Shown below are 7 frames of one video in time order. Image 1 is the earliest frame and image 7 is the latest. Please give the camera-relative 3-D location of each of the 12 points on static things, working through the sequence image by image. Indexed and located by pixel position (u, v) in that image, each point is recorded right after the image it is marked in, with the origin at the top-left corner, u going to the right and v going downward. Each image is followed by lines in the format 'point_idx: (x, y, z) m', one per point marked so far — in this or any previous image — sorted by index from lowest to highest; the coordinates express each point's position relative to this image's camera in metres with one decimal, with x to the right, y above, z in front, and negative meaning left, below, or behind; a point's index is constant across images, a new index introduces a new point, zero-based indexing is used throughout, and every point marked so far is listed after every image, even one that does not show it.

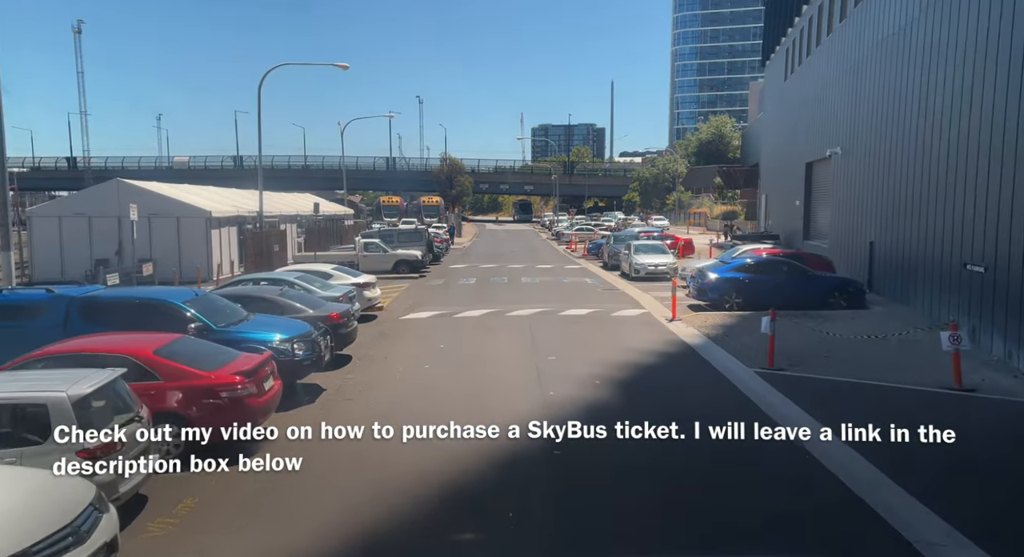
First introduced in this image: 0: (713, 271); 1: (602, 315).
0: (+5.2, +0.2, +18.6) m
1: (+2.2, -0.5, +23.2) m
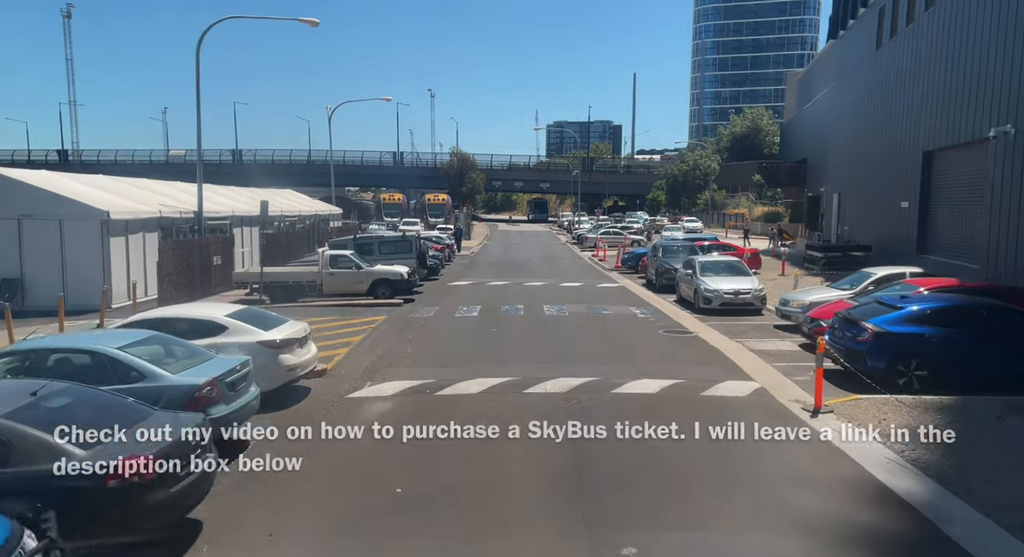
0: (+5.6, -0.7, +11.0) m
1: (+2.6, -1.3, +15.7) m
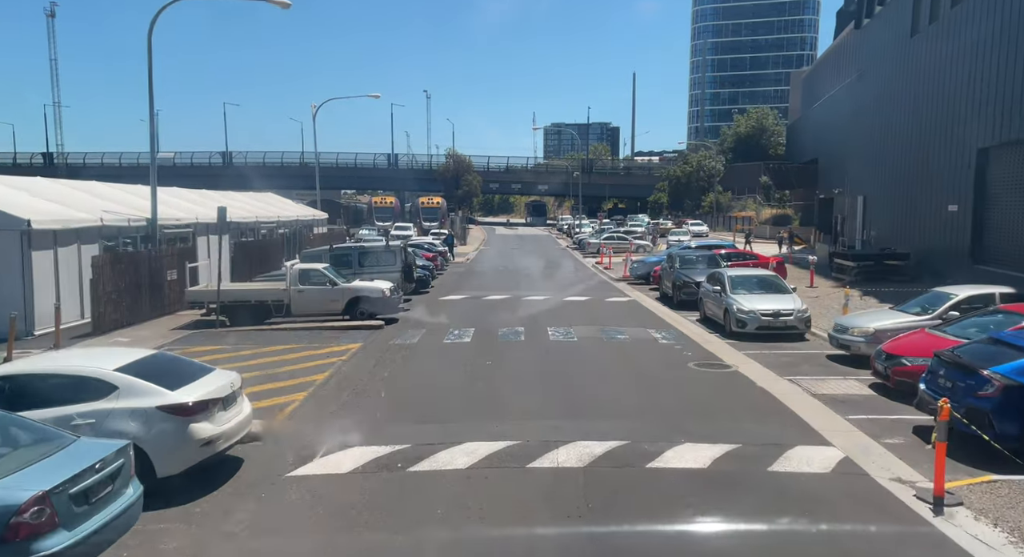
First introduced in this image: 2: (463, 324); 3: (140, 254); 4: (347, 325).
0: (+5.6, -1.1, +8.1) m
1: (+2.6, -1.7, +12.8) m
2: (-1.3, -1.2, +18.6) m
3: (-9.3, +0.6, +17.8) m
4: (-4.1, -1.2, +17.5) m
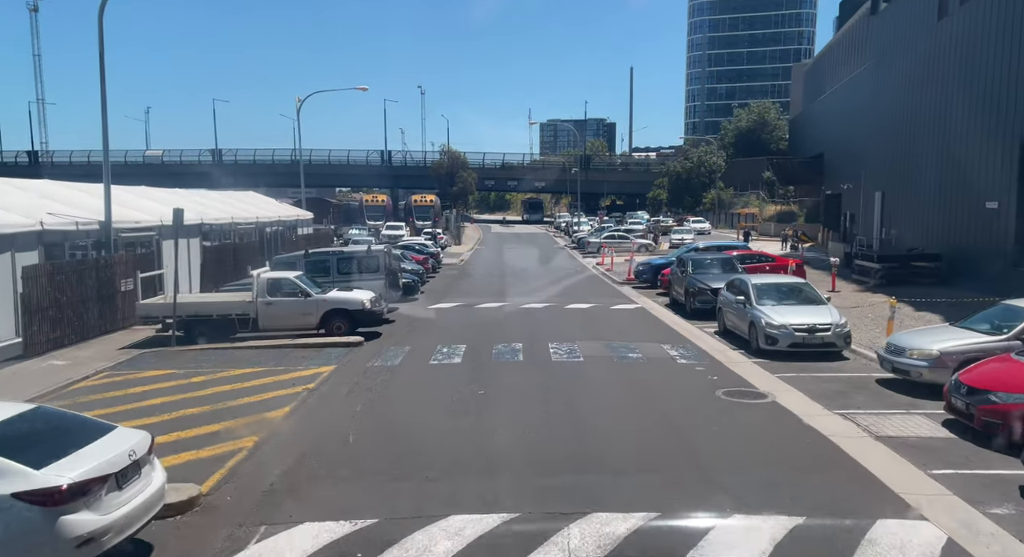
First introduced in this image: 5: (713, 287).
0: (+5.5, -1.3, +6.1) m
1: (+2.6, -1.9, +10.8) m
2: (-1.4, -1.4, +16.6) m
3: (-9.4, +0.3, +15.7) m
4: (-4.1, -1.4, +15.4) m
5: (+5.4, -0.3, +19.1) m
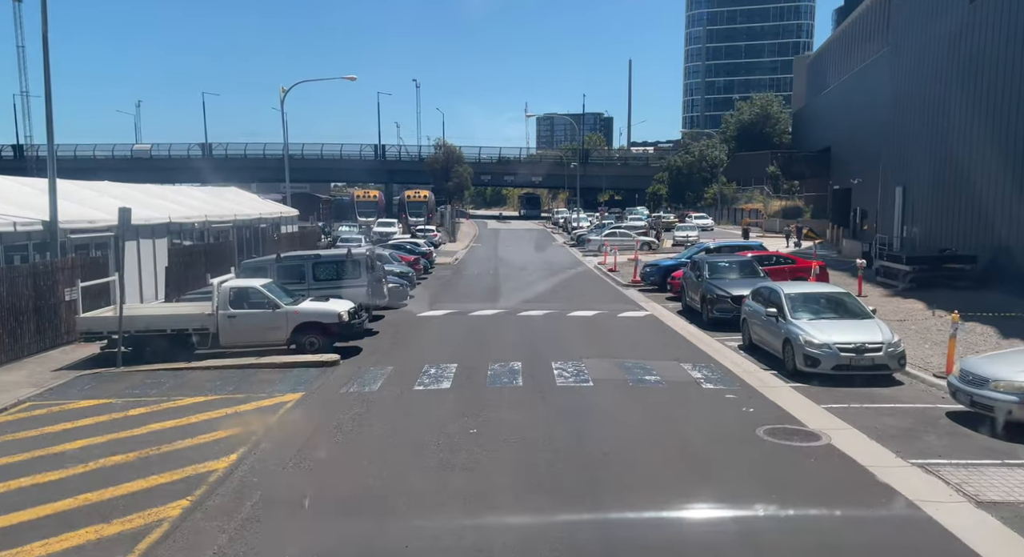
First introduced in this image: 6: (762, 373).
0: (+5.5, -1.5, +4.2) m
1: (+2.5, -2.1, +8.8) m
2: (-1.4, -1.6, +14.6) m
3: (-9.4, +0.2, +13.6) m
4: (-4.2, -1.6, +13.4) m
5: (+5.3, -0.4, +17.1) m
6: (+4.5, -1.7, +12.8) m
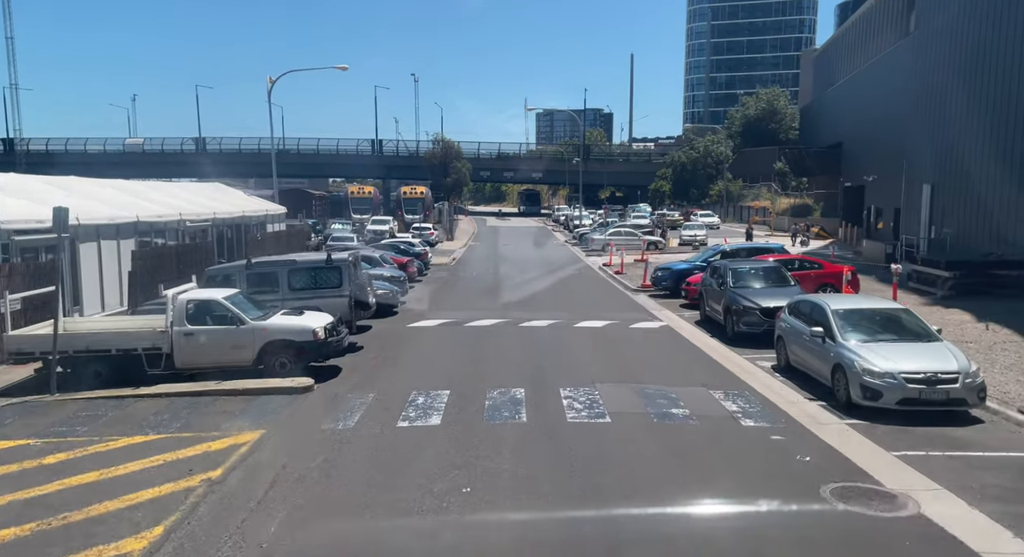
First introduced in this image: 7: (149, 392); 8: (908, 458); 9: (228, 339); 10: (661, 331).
0: (+5.6, -1.8, +2.3) m
1: (+2.6, -2.4, +6.9) m
2: (-1.4, -1.8, +12.7) m
3: (-9.4, 0.0, +11.7) m
4: (-4.2, -1.8, +11.5) m
5: (+5.3, -0.6, +15.2) m
6: (+4.5, -1.9, +10.8) m
7: (-5.8, -1.8, +11.4) m
8: (+4.7, -2.1, +8.6) m
9: (-4.8, -1.0, +12.1) m
10: (+3.7, -1.3, +17.8) m
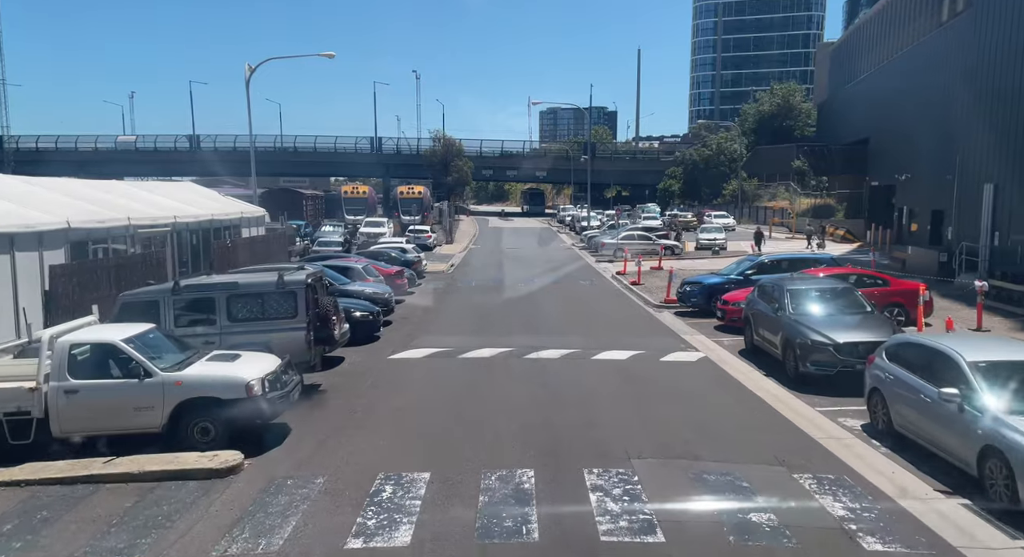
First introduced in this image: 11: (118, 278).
0: (+5.6, -2.3, -1.1) m
1: (+2.6, -2.8, +3.6) m
2: (-1.3, -2.2, +9.4) m
3: (-9.3, -0.5, +8.4) m
4: (-4.1, -2.2, +8.2) m
5: (+5.4, -1.0, +11.8) m
6: (+4.5, -2.4, +7.5) m
7: (-5.7, -2.2, +8.1) m
8: (+4.8, -2.6, +5.2) m
9: (-4.8, -1.4, +8.8) m
10: (+3.8, -1.7, +14.4) m
11: (-9.7, 0.0, +17.7) m
